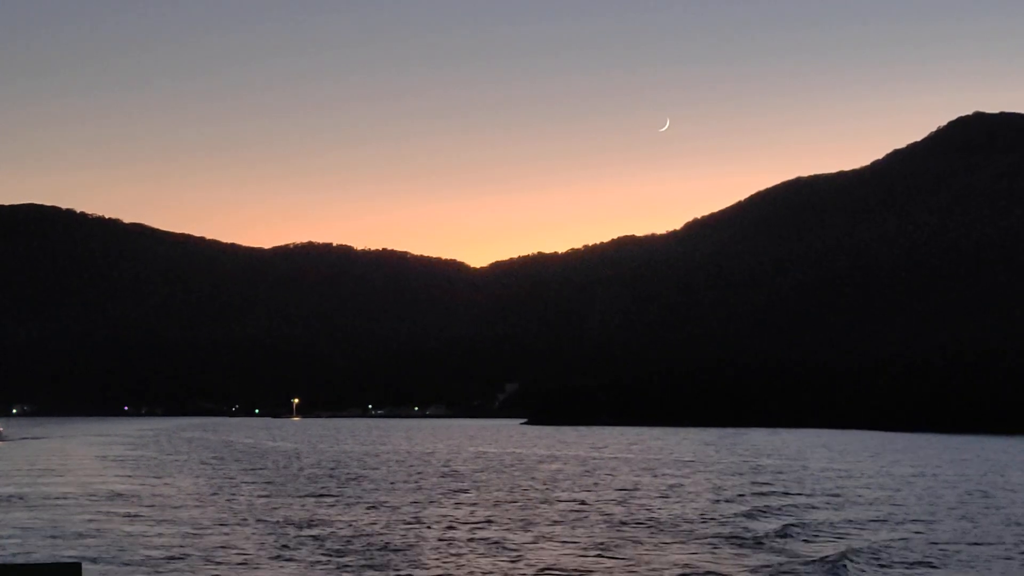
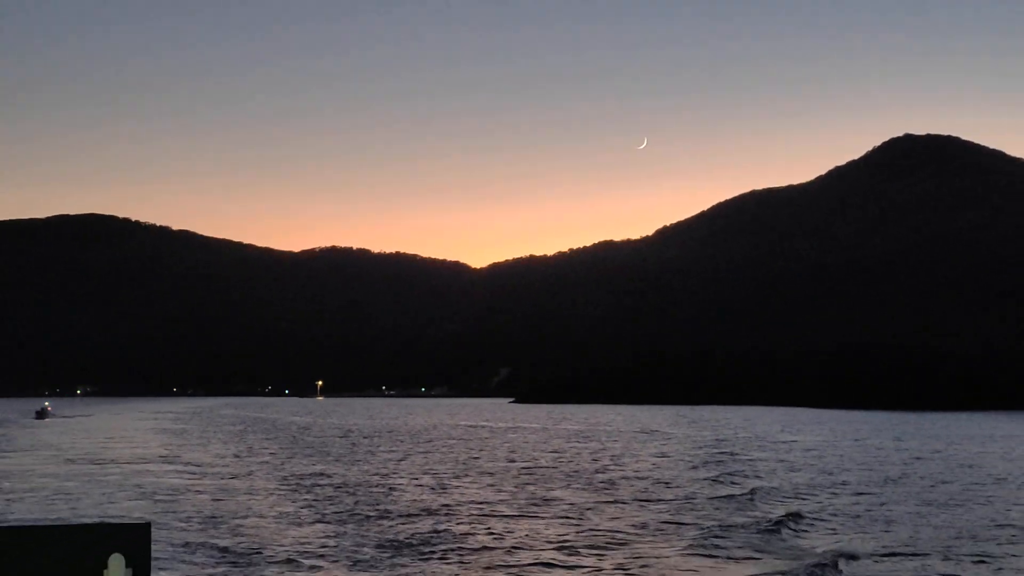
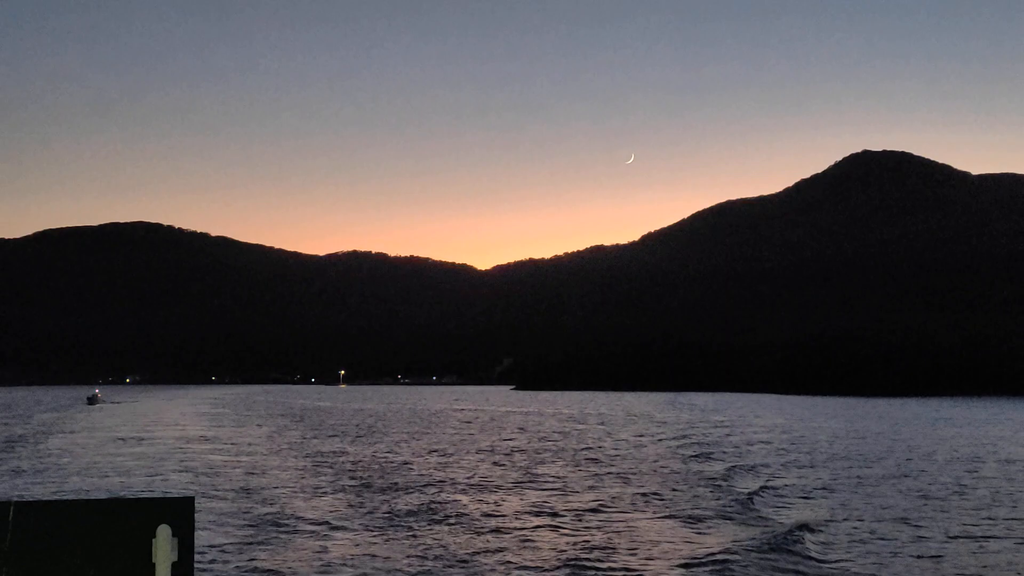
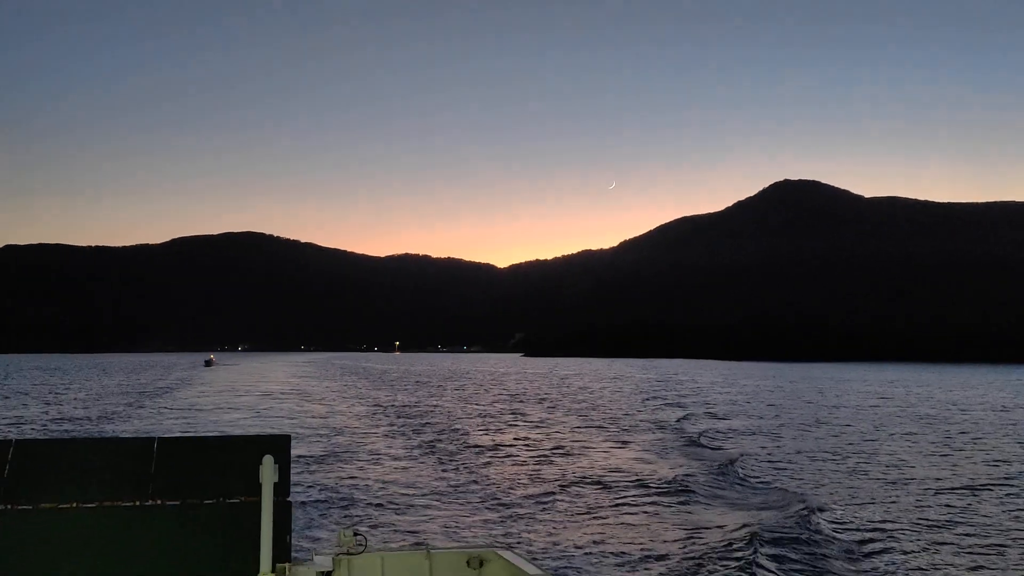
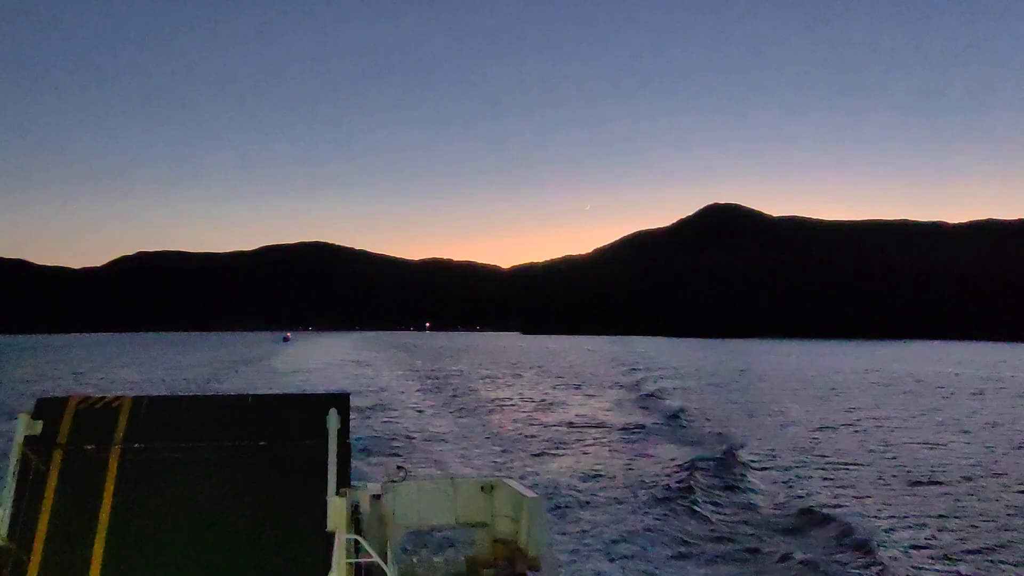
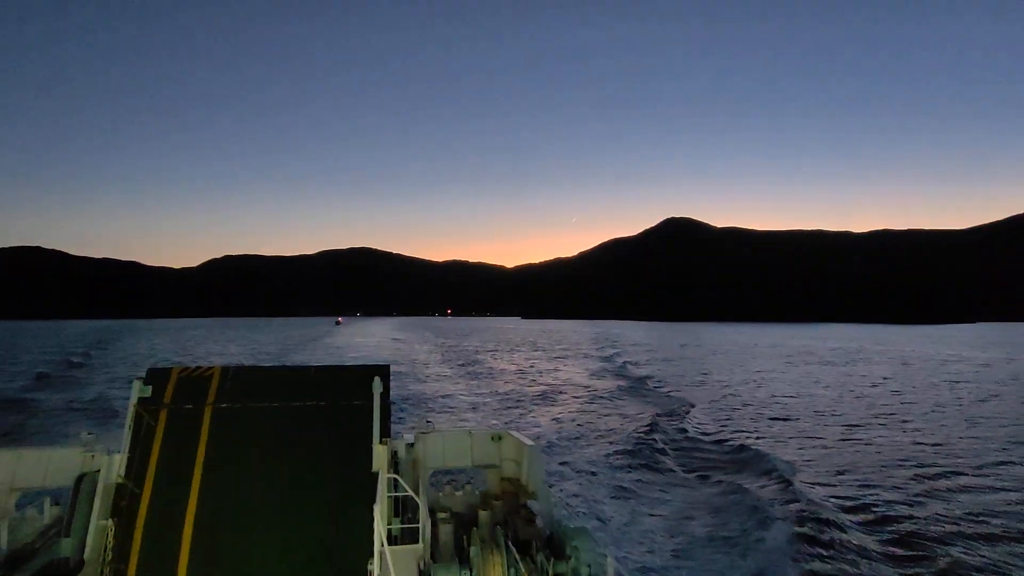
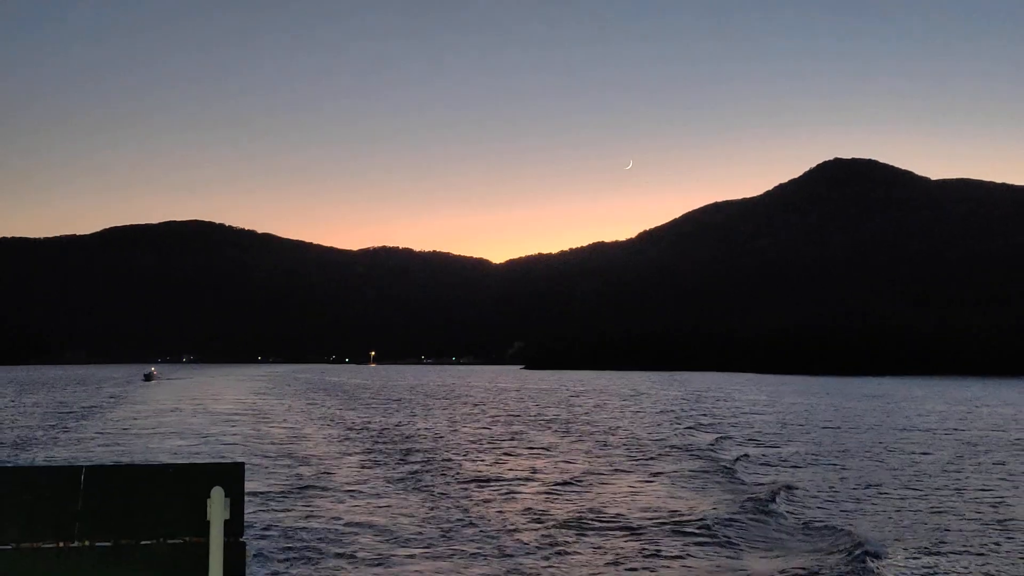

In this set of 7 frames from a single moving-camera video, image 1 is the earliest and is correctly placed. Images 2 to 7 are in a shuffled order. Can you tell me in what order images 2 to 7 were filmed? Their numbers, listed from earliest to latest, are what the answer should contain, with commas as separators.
2, 3, 7, 4, 5, 6
